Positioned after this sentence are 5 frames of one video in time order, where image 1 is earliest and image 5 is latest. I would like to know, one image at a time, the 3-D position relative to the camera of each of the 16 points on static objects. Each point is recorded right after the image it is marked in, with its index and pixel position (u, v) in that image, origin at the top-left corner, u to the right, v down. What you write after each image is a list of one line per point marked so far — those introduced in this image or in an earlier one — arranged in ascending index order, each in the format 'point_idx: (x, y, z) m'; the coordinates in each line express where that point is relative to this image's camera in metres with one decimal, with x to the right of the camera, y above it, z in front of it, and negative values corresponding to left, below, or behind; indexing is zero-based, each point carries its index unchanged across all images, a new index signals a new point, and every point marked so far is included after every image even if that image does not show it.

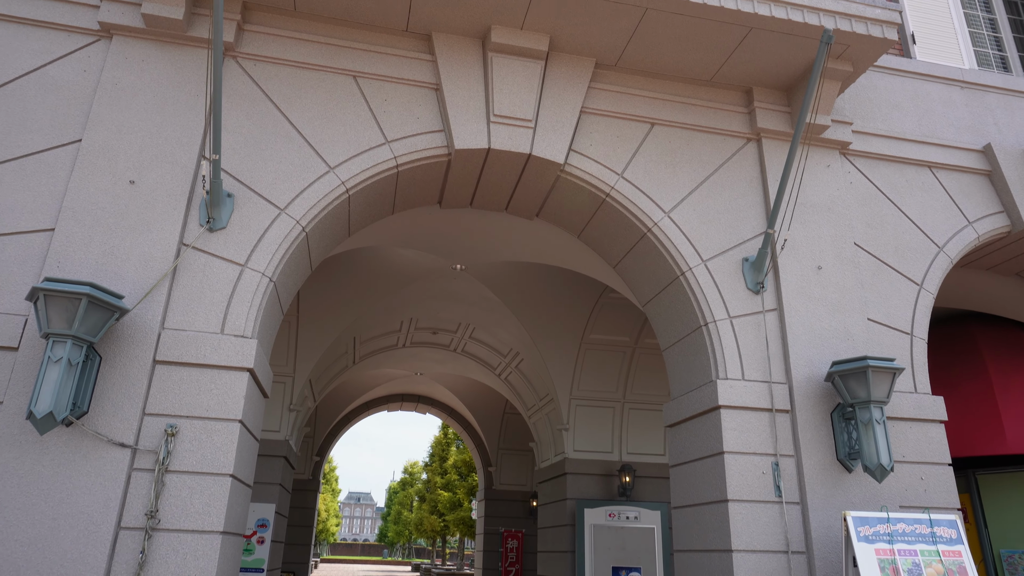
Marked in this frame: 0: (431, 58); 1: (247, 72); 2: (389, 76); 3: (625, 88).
0: (-0.8, +2.4, +7.3) m
1: (-2.6, +2.1, +6.9) m
2: (-1.2, +2.1, +7.2) m
3: (+1.2, +2.1, +7.7) m
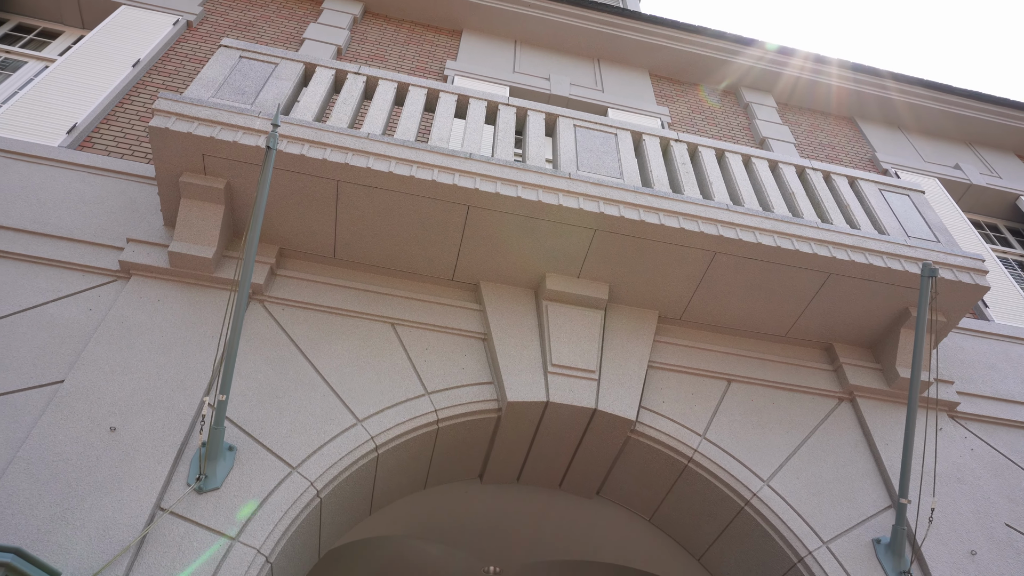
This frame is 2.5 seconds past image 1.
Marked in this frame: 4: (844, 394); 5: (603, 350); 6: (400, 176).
0: (-0.3, -0.2, +6.6) m
1: (-2.0, -0.2, +6.1) m
2: (-0.7, -0.3, +6.4) m
3: (+1.7, -0.5, +6.8) m
4: (+3.1, -1.0, +6.7) m
5: (+0.8, -0.6, +6.4) m
6: (-0.9, +0.9, +6.0) m
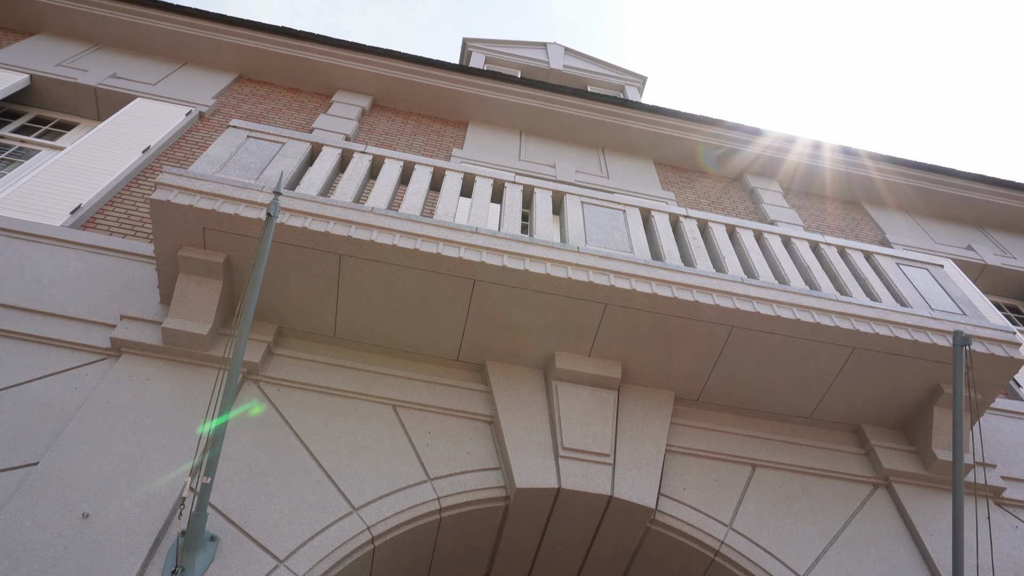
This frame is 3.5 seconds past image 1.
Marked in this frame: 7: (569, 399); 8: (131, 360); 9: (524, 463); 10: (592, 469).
0: (-0.2, -0.9, +6.3) m
1: (-2.0, -0.9, +5.8) m
2: (-0.7, -1.0, +6.0) m
3: (+1.8, -1.2, +6.4) m
4: (+3.2, -1.7, +6.2) m
5: (+0.9, -1.2, +6.0) m
6: (-0.9, +0.3, +5.8) m
7: (+0.5, -0.9, +6.0) m
8: (-3.1, -0.6, +5.7) m
9: (+0.1, -1.4, +5.6) m
10: (+0.6, -1.4, +5.6) m
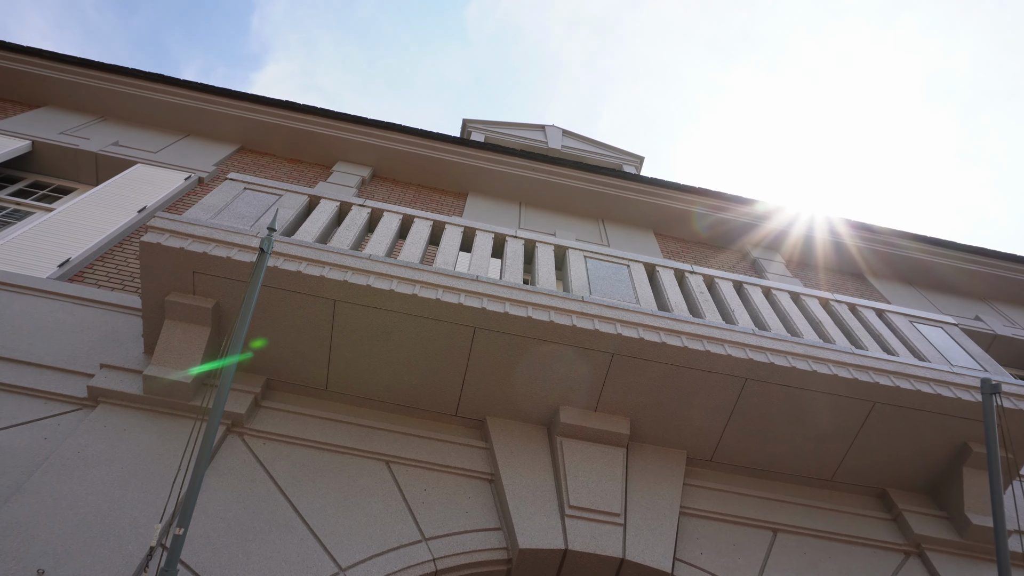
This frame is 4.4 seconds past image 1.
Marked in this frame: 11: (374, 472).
0: (-0.2, -1.3, +5.9) m
1: (-2.0, -1.2, +5.4) m
2: (-0.6, -1.4, +5.6) m
3: (+1.8, -1.7, +6.0) m
4: (+3.2, -2.1, +5.8) m
5: (+0.9, -1.6, +5.6) m
6: (-0.9, 0.0, +5.6) m
7: (+0.5, -1.3, +5.6) m
8: (-3.0, -0.9, +5.3) m
9: (+0.1, -1.7, +5.1) m
10: (+0.6, -1.8, +5.2) m
11: (-1.1, -1.4, +5.5) m
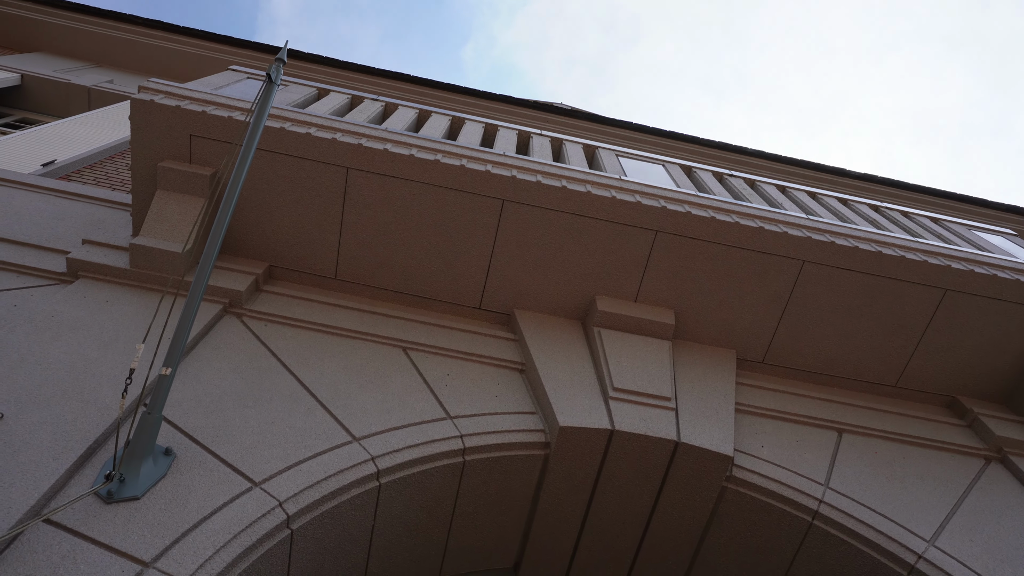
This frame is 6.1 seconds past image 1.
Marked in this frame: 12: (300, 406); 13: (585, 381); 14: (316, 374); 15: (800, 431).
0: (0.0, -0.4, +5.3) m
1: (-1.7, -0.3, +4.7) m
2: (-0.4, -0.4, +5.0) m
3: (+2.0, -0.8, +5.4) m
4: (+3.5, -1.2, +5.1) m
5: (+1.1, -0.7, +4.9) m
6: (-0.6, +0.9, +5.0) m
7: (+0.7, -0.4, +5.0) m
8: (-2.8, 0.0, +4.7) m
9: (+0.3, -0.7, +4.5) m
10: (+0.9, -0.8, +4.5) m
11: (-0.8, -0.5, +4.8) m
12: (-1.2, -0.7, +4.1) m
13: (+0.5, -0.6, +4.8) m
14: (-1.2, -0.5, +4.5) m
15: (+2.0, -1.0, +5.0) m
